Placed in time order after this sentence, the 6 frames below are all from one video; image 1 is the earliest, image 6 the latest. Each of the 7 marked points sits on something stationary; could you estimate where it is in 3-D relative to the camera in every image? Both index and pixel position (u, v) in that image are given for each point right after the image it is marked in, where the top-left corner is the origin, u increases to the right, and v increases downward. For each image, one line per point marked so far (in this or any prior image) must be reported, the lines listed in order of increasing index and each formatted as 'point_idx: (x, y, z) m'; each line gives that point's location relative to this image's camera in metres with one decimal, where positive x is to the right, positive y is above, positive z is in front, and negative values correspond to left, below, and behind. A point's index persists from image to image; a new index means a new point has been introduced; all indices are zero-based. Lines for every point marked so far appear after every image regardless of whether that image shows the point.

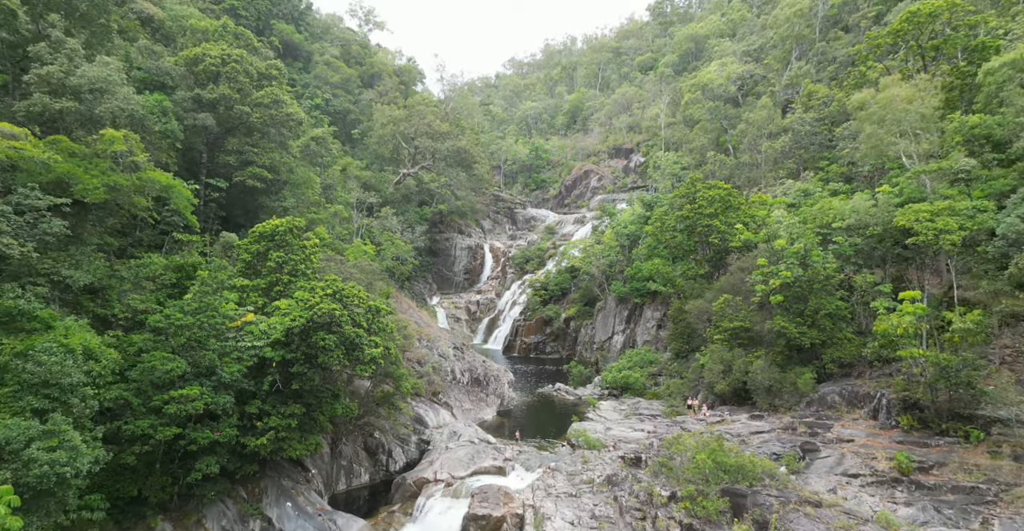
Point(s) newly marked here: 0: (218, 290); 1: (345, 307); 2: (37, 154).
0: (-6.0, -0.5, +10.9) m
1: (-3.6, -0.9, +11.6) m
2: (-7.6, +1.8, +8.6) m
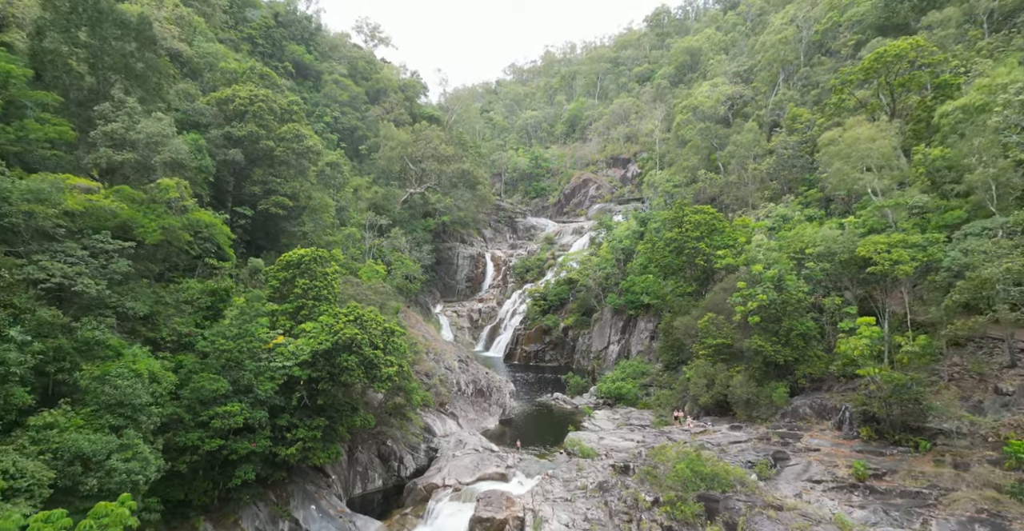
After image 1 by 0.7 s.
0: (-6.0, -1.2, +12.2) m
1: (-3.6, -1.6, +12.9) m
2: (-7.6, +1.2, +9.9) m
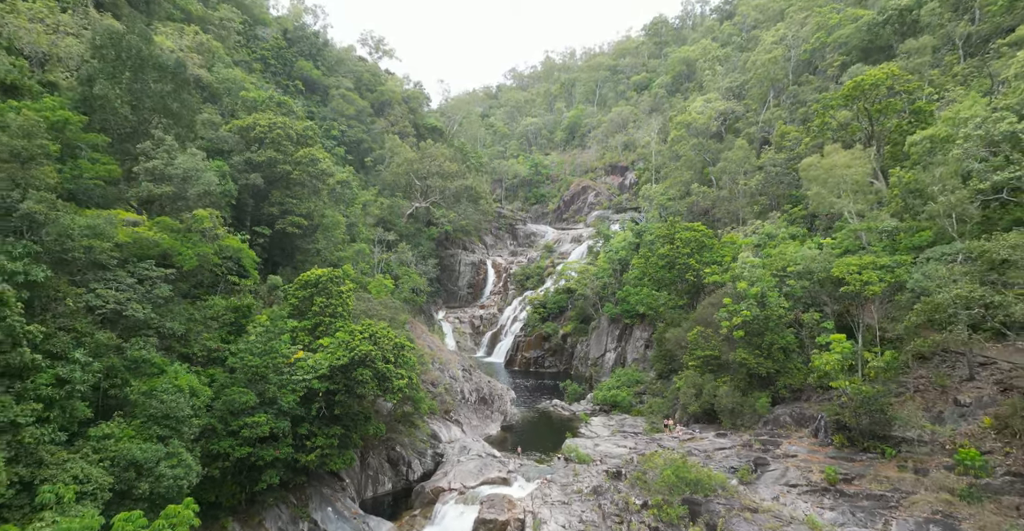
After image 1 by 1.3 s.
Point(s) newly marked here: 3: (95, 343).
0: (-5.9, -1.7, +13.3) m
1: (-3.5, -2.1, +14.0) m
2: (-7.5, +0.6, +11.0) m
3: (-7.5, -1.4, +9.5) m
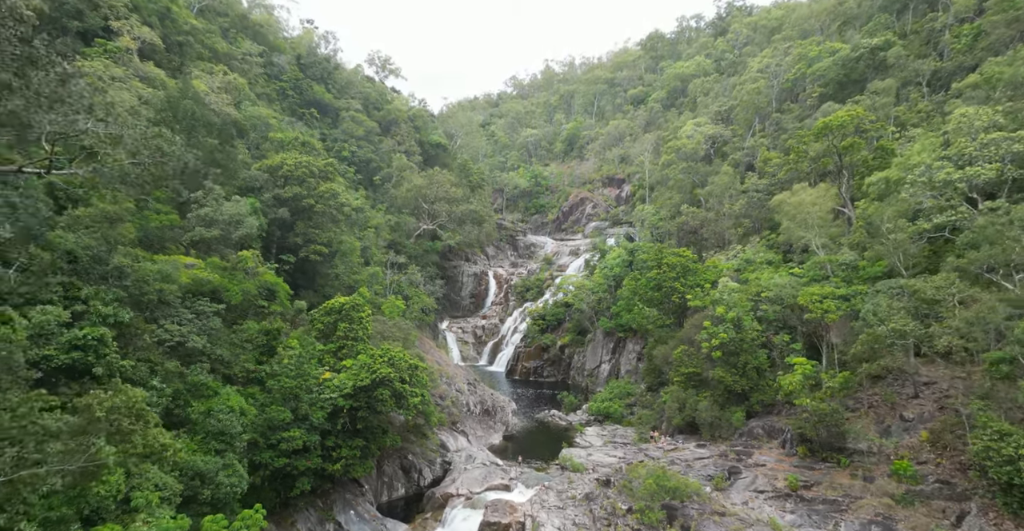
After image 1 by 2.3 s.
0: (-5.9, -2.6, +15.1) m
1: (-3.5, -3.0, +15.8) m
2: (-7.5, -0.3, +12.8) m
3: (-7.4, -2.3, +11.3) m
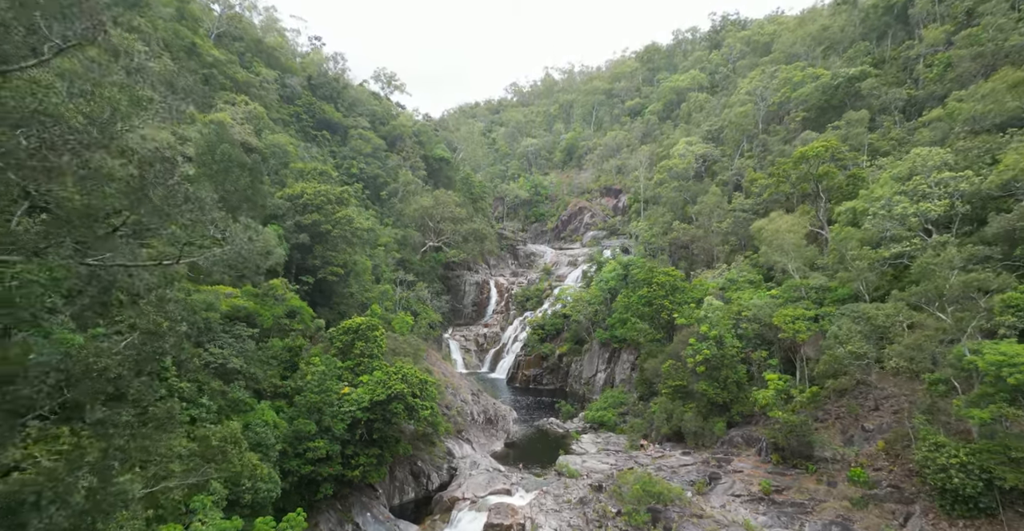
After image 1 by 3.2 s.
0: (-5.8, -3.4, +16.8) m
1: (-3.5, -3.9, +17.5) m
2: (-7.5, -1.1, +14.5) m
3: (-7.4, -3.1, +13.0) m
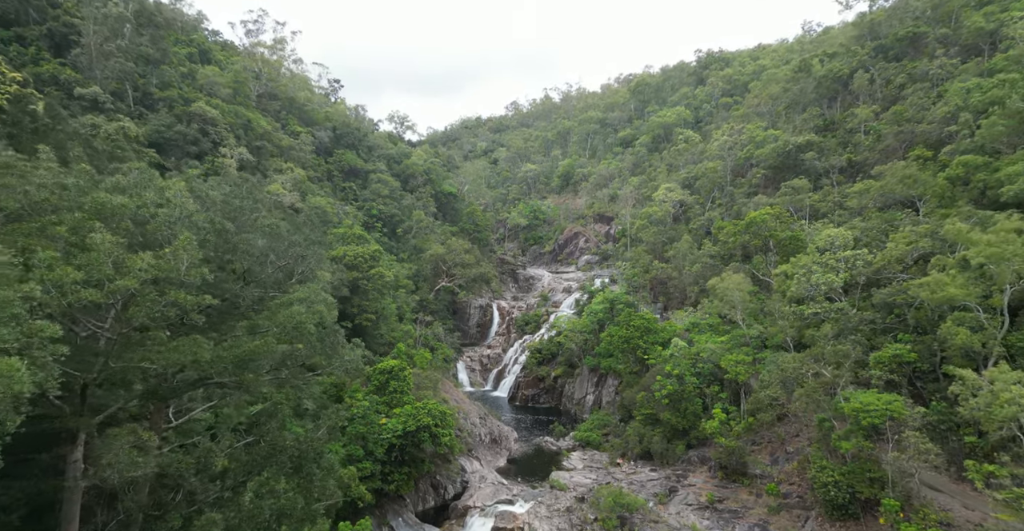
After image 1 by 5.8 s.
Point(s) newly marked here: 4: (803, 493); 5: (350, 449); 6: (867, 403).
0: (-5.8, -5.8, +21.4) m
1: (-3.4, -6.2, +22.1) m
2: (-7.4, -3.4, +19.2) m
3: (-7.3, -5.4, +17.6) m
4: (+10.2, -8.0, +18.6) m
5: (-6.0, -6.9, +19.9) m
6: (+10.5, -4.1, +15.7) m
